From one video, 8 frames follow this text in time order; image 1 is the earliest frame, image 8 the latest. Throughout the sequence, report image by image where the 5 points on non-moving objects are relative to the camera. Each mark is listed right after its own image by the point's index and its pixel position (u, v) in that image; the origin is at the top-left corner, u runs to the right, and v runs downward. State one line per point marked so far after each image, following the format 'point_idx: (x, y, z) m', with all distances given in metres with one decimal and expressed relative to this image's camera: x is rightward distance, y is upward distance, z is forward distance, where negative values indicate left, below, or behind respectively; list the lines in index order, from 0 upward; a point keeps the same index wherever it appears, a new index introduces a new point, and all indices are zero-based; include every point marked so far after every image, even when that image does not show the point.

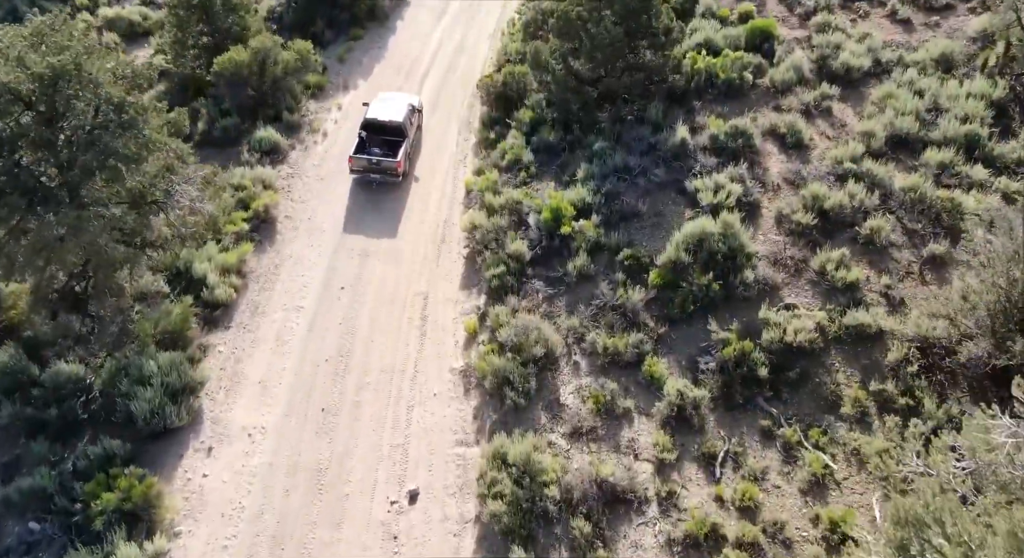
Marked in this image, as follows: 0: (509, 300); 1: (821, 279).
0: (-0.1, -0.7, +19.1) m
1: (+7.8, 0.0, +17.4) m
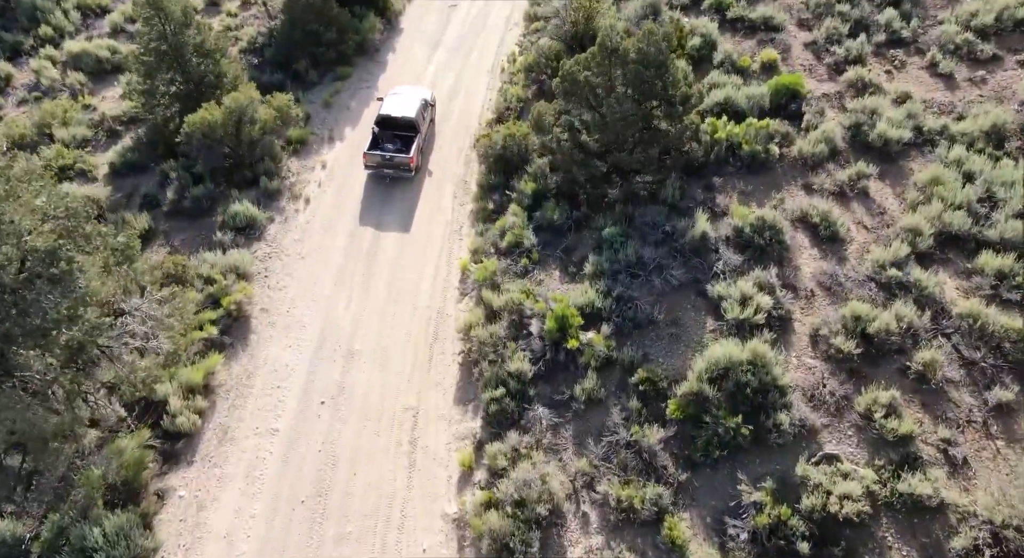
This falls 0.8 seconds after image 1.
0: (-0.1, -3.9, +16.9) m
1: (+7.8, -3.2, +15.2) m
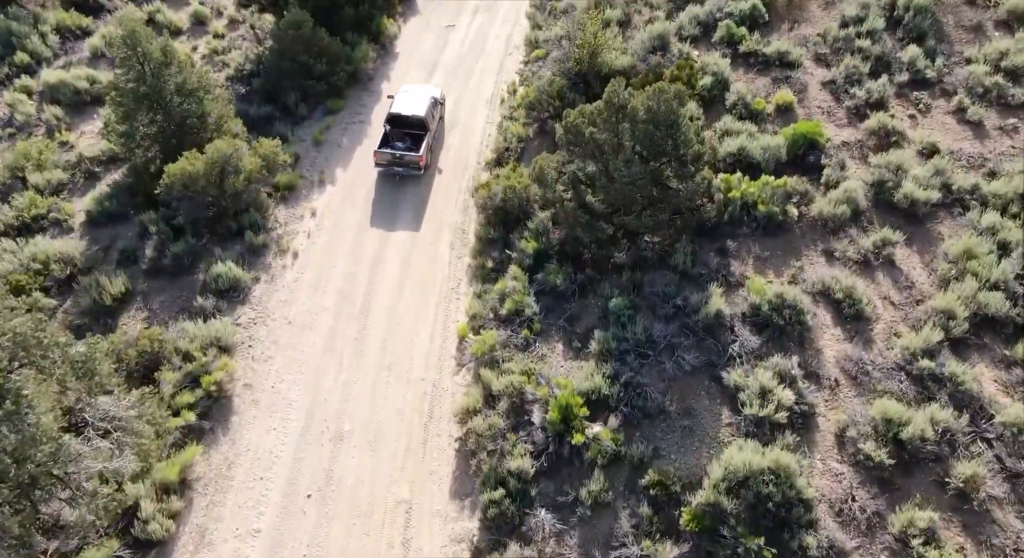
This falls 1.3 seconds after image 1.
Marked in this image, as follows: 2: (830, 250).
0: (-0.1, -6.1, +15.6) m
1: (+7.8, -5.4, +13.9) m
2: (+9.2, +0.8, +19.9) m
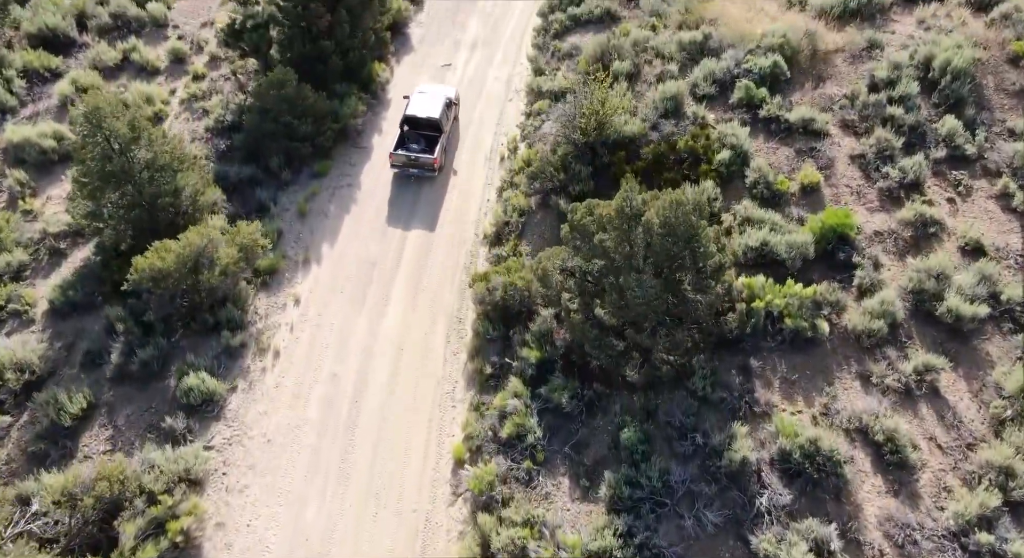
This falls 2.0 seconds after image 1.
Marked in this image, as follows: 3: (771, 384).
0: (0.0, -9.5, +13.7) m
1: (+7.9, -8.8, +12.0) m
2: (+9.2, -2.5, +17.9) m
3: (+6.8, -2.8, +18.1) m
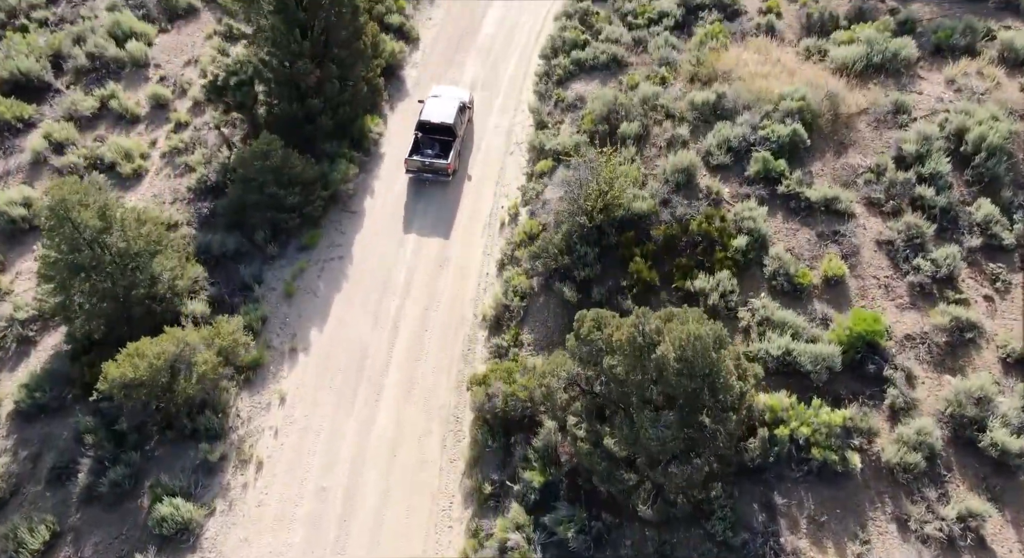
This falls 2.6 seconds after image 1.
0: (0.0, -12.7, +12.3) m
1: (+7.9, -12.1, +10.5) m
2: (+9.2, -5.6, +16.3) m
3: (+6.9, -6.0, +16.5) m
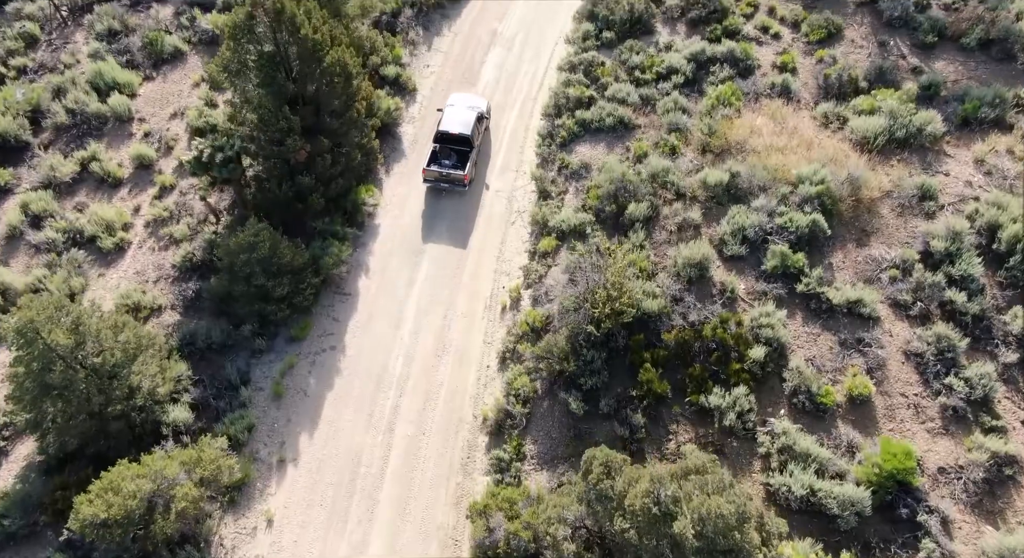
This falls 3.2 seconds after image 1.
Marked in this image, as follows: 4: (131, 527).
0: (+0.1, -16.3, +11.0) m
1: (+8.0, -15.7, +9.3) m
2: (+9.3, -9.1, +14.9) m
3: (+7.0, -9.4, +15.2) m
4: (-10.2, -6.6, +18.4) m
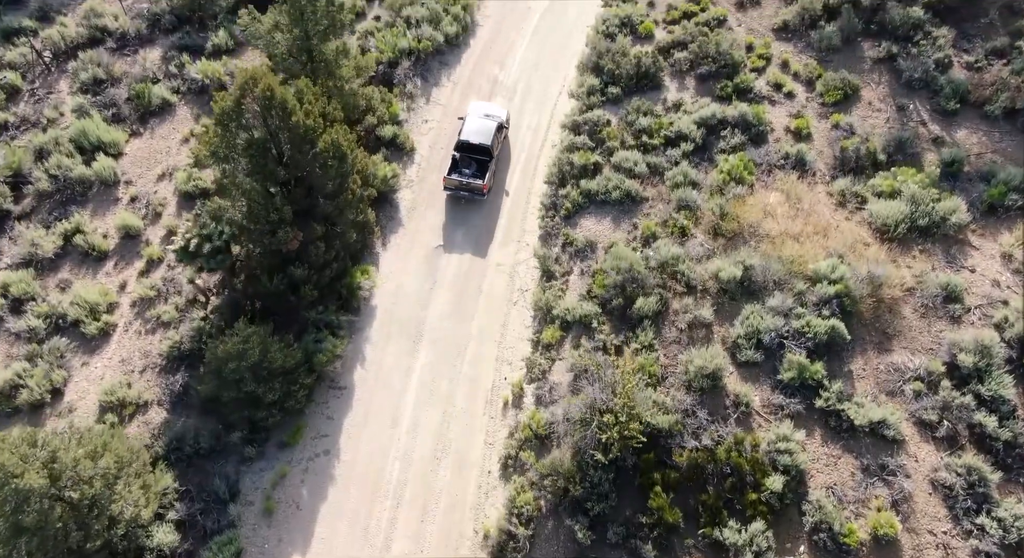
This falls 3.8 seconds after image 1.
0: (+0.2, -20.0, +10.2) m
1: (+8.1, -19.5, +8.4) m
2: (+9.4, -12.8, +13.9) m
3: (+7.1, -13.1, +14.2) m
4: (-10.1, -10.2, +17.3) m
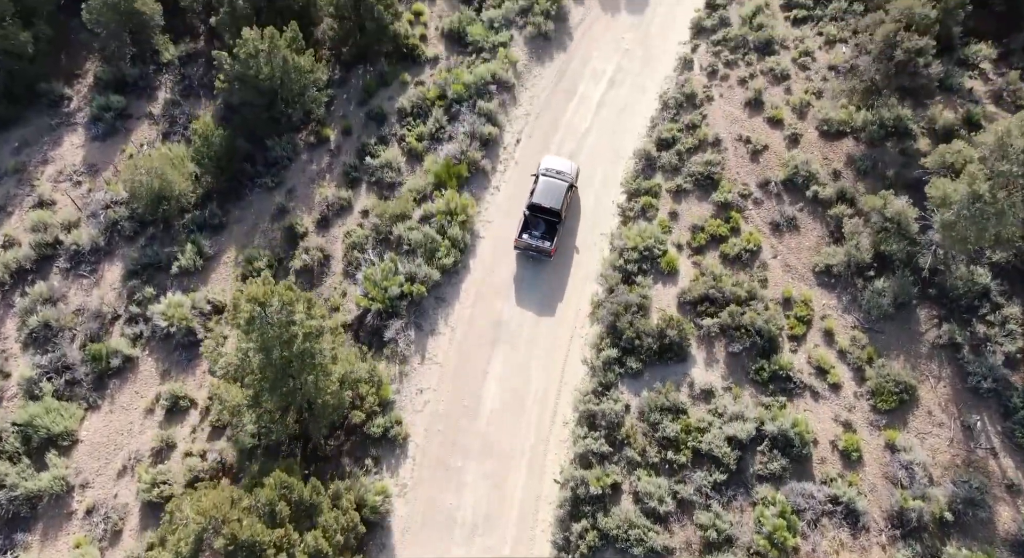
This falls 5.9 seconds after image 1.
0: (+0.6, -34.6, +7.9) m
1: (+8.6, -34.1, +6.1) m
2: (+9.8, -27.1, +11.2) m
3: (+7.5, -27.4, +11.5) m
4: (-9.7, -24.4, +14.4) m
